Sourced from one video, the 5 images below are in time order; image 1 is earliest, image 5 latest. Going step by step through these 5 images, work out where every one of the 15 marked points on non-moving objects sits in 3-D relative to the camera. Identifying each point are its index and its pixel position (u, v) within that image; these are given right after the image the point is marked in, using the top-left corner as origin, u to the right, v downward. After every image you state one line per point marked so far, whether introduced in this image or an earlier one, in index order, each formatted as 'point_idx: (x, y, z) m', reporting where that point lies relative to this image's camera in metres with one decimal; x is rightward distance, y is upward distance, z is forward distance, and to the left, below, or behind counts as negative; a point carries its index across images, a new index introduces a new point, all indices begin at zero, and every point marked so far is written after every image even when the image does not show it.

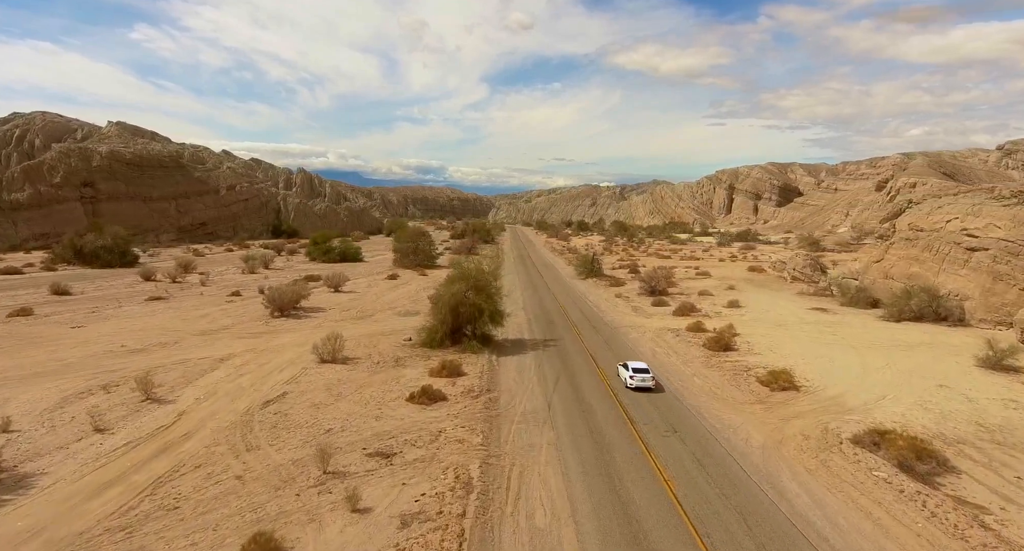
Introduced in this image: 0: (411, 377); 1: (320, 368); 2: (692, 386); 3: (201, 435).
0: (-3.0, -3.0, +17.1) m
1: (-5.9, -2.9, +17.7) m
2: (+5.4, -3.3, +17.3) m
3: (-6.6, -3.4, +12.1) m
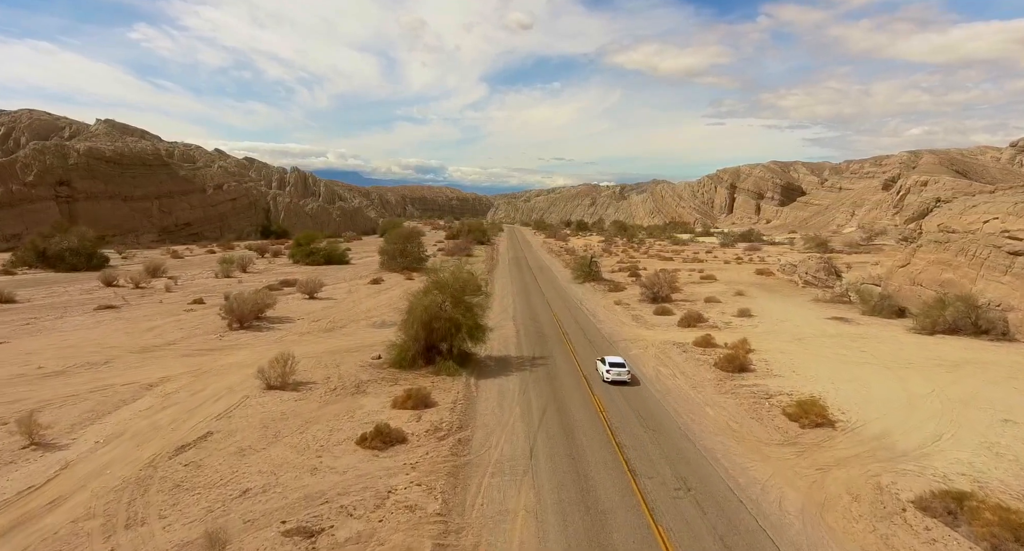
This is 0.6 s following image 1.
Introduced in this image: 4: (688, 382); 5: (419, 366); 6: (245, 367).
0: (-3.6, -3.3, +14.4) m
1: (-6.5, -3.2, +15.0) m
2: (+4.9, -3.6, +14.6) m
3: (-7.1, -3.7, +9.3) m
4: (+5.3, -3.2, +17.5) m
5: (-2.9, -2.9, +18.3) m
6: (-8.1, -2.8, +17.4) m
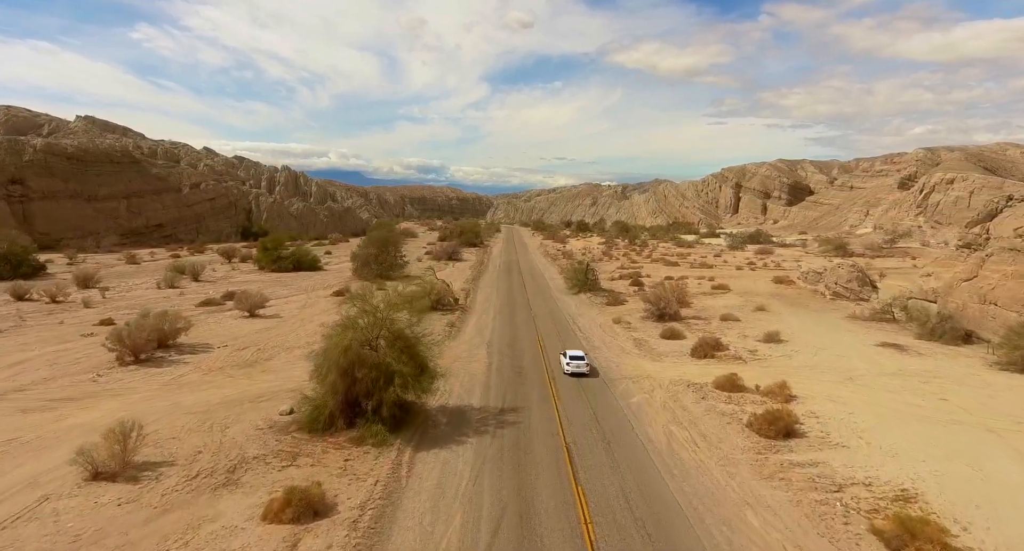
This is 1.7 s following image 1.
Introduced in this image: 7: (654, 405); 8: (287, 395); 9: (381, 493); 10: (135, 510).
0: (-4.6, -4.0, +9.2) m
1: (-7.5, -3.8, +9.8) m
2: (+3.8, -4.2, +9.4) m
3: (-8.1, -4.3, +4.2) m
4: (+4.3, -3.9, +12.3) m
5: (-4.0, -3.5, +13.1) m
6: (-9.1, -3.4, +12.2) m
7: (+3.9, -3.6, +15.9) m
8: (-6.0, -3.2, +15.4) m
9: (-2.4, -3.9, +10.4) m
10: (-6.3, -3.9, +9.6) m
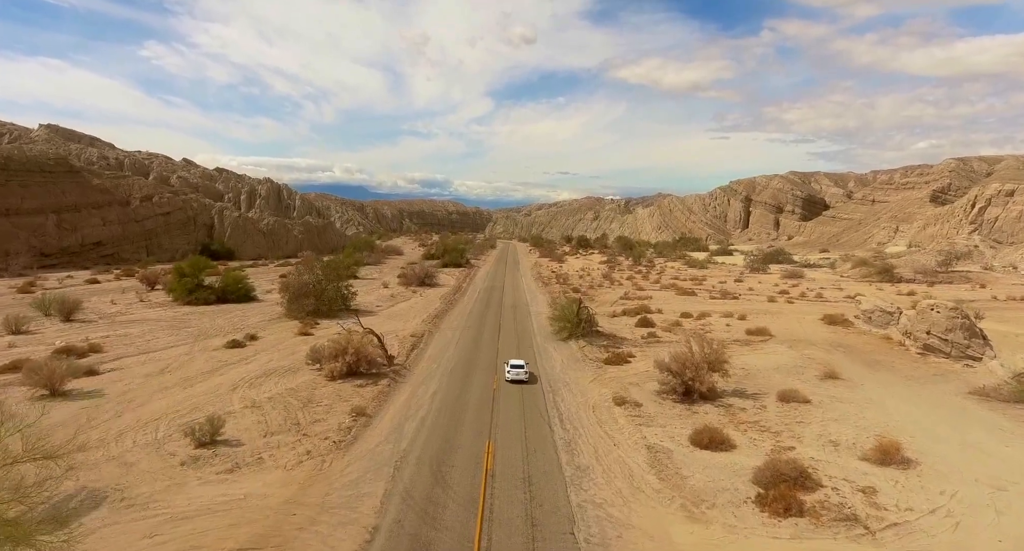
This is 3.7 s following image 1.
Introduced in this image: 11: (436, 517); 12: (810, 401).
0: (-6.4, -5.2, -0.3) m
1: (-9.2, -5.1, +0.3) m
2: (+2.1, -5.5, -0.2) m
3: (-9.9, -5.4, -5.4) m
4: (+2.6, -5.2, +2.7) m
5: (-5.7, -4.9, +3.6) m
6: (-10.8, -4.7, +2.7) m
7: (+2.2, -5.0, +6.3) m
8: (-7.8, -4.6, +5.8) m
9: (-4.1, -5.2, +0.8) m
10: (-8.0, -5.2, +0.1) m
11: (-1.4, -4.5, +10.8) m
12: (+9.1, -3.8, +17.5) m
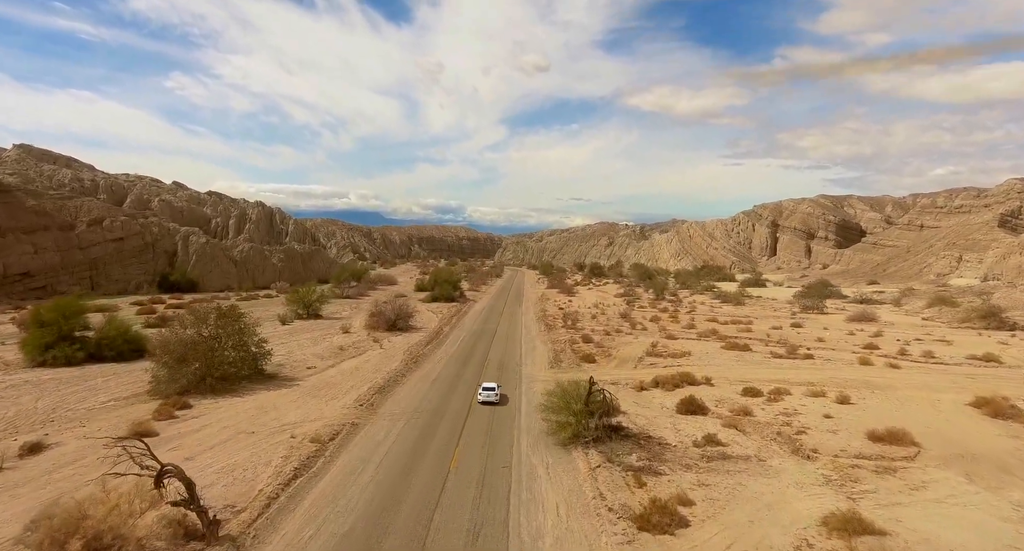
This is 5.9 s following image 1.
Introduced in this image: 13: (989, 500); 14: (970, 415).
0: (-8.0, -5.9, -11.4) m
1: (-10.9, -5.7, -10.7) m
2: (+0.4, -6.2, -11.5) m
3: (-11.7, -5.8, -16.4) m
4: (+1.0, -6.0, -8.6) m
5: (-7.3, -5.7, -7.5) m
6: (-12.4, -5.5, -8.3) m
7: (+0.7, -6.0, -5.0) m
8: (-9.3, -5.5, -5.2) m
9: (-5.7, -5.9, -10.3) m
10: (-9.7, -5.8, -11.0) m
11: (-2.8, -5.7, -0.4) m
12: (+7.8, -5.3, +6.1) m
13: (+10.8, -5.0, +13.2) m
14: (+15.4, -4.6, +19.3) m
